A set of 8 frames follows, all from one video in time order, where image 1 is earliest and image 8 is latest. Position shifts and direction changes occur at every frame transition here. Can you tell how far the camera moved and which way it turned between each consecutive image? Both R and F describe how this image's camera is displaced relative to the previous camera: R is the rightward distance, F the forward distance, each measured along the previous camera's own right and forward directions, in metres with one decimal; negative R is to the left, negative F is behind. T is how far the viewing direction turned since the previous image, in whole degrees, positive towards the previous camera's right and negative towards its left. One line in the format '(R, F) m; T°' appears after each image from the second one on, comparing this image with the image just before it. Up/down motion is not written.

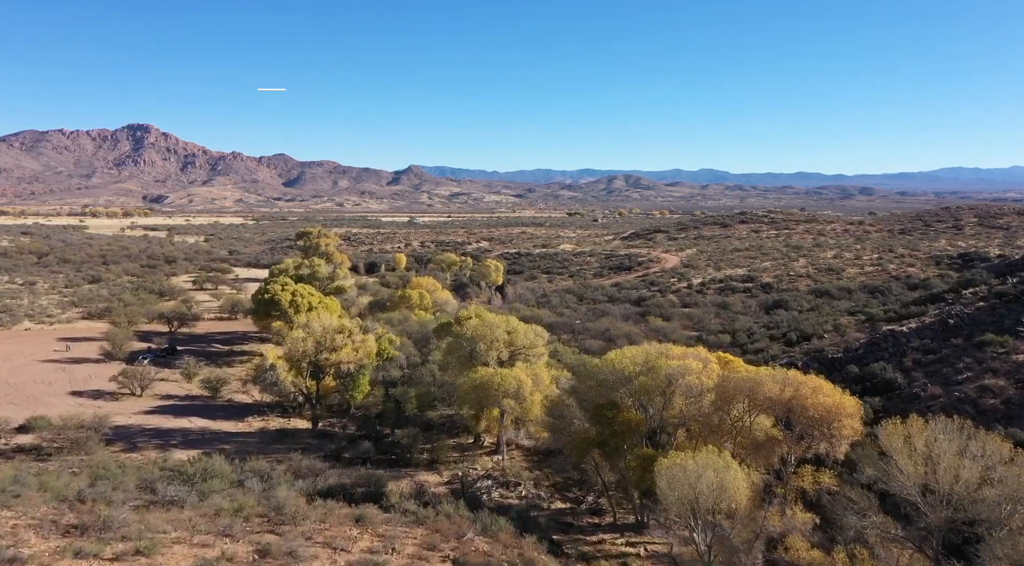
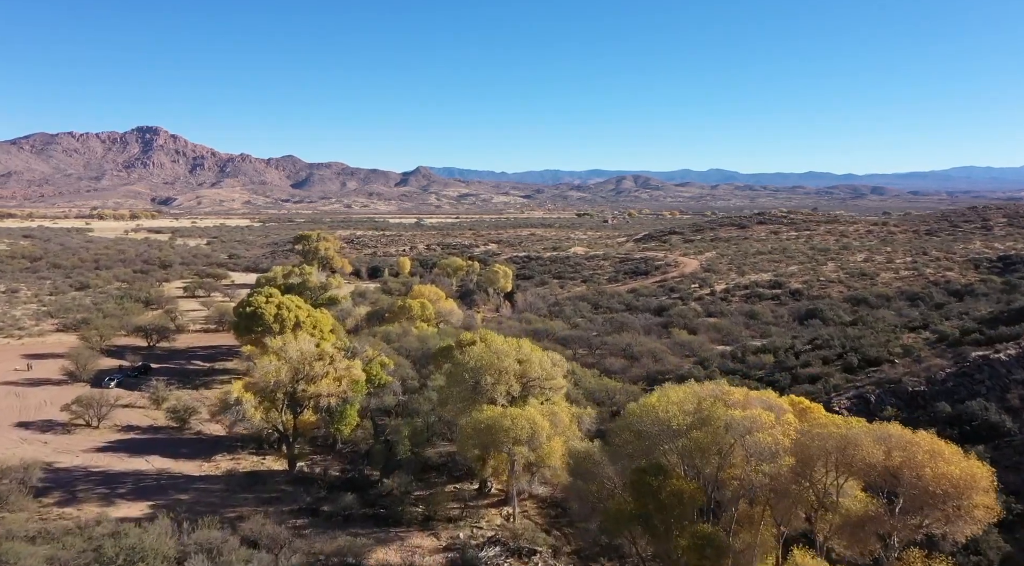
(-0.1, +3.7) m; -1°
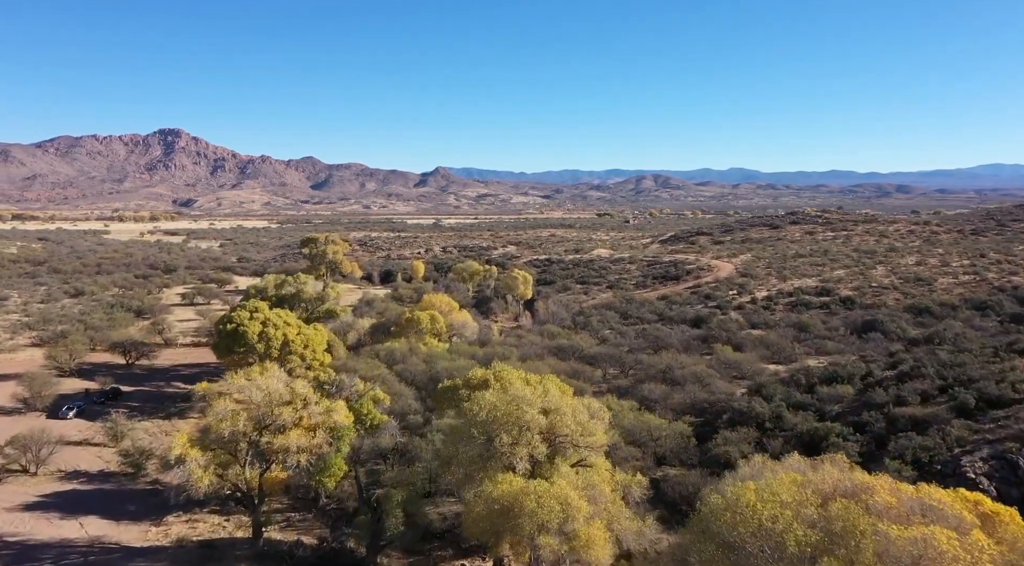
(-0.1, +4.4) m; -1°
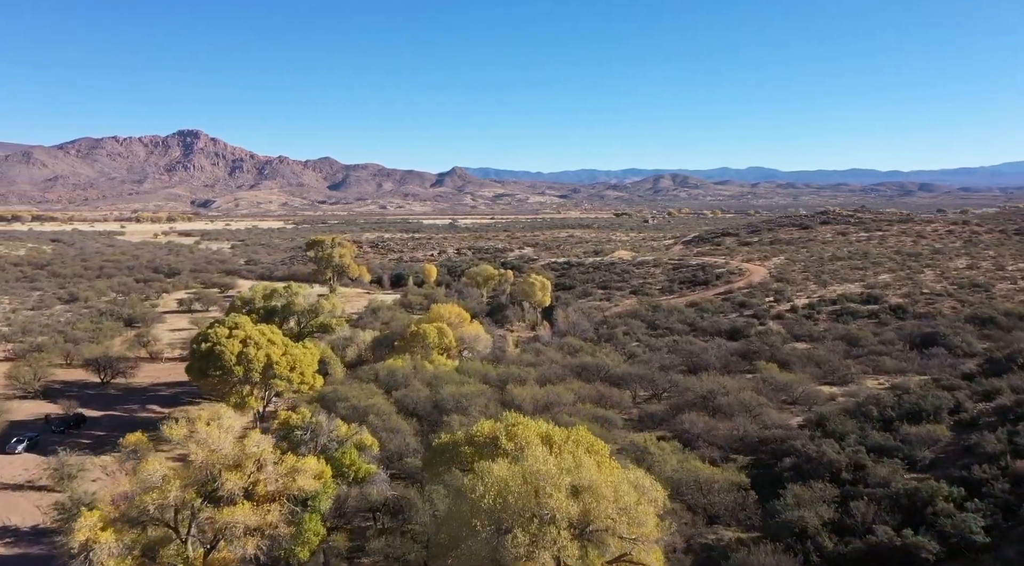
(0.0, +3.7) m; -1°
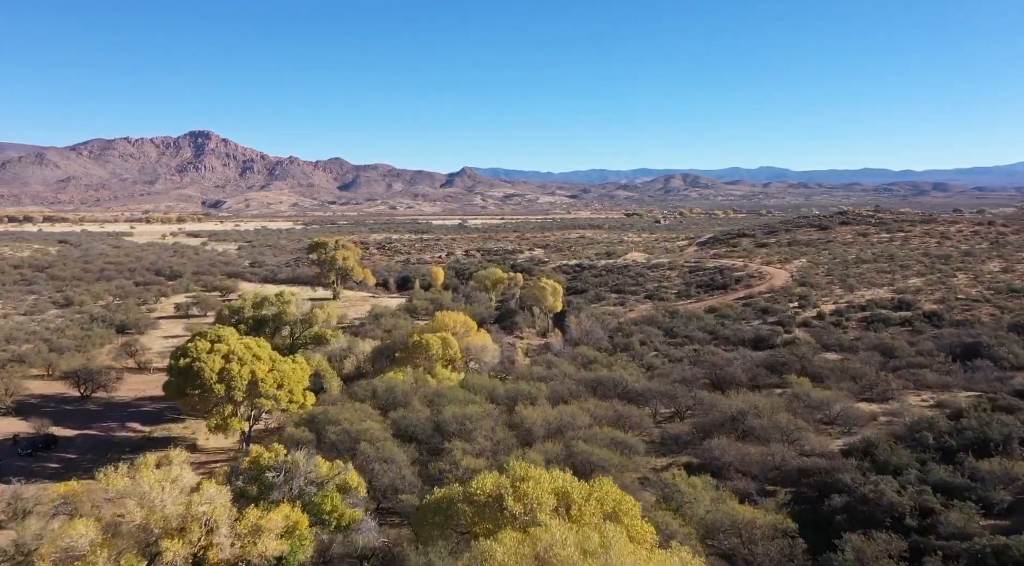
(0.0, +2.2) m; -1°
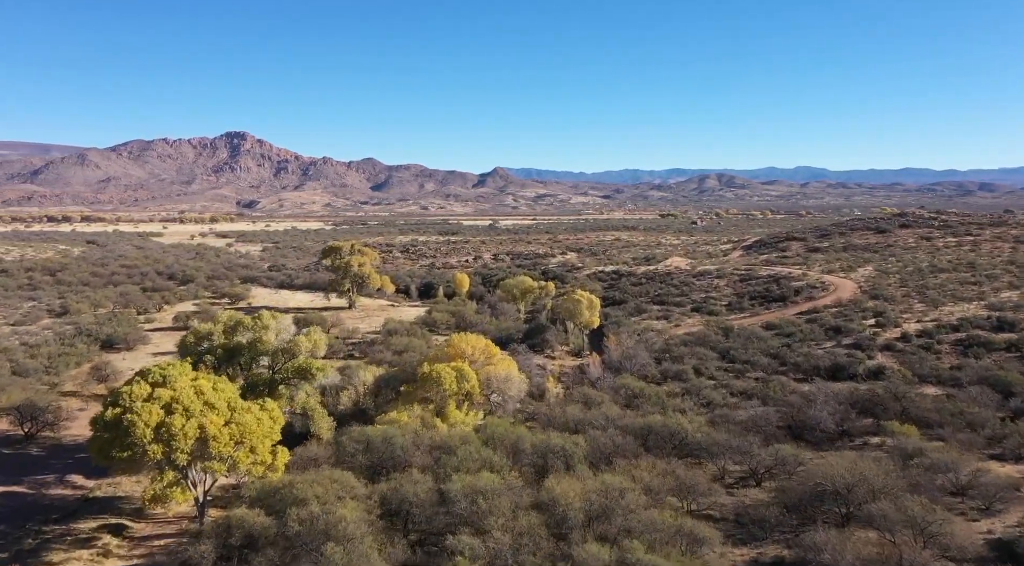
(0.0, +5.3) m; -2°
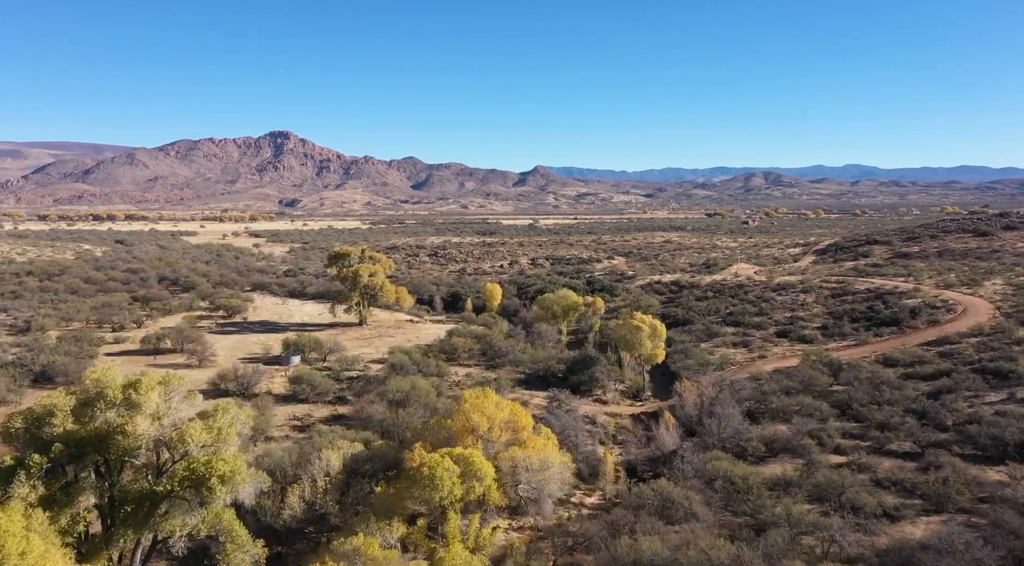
(0.0, +9.0) m; -3°
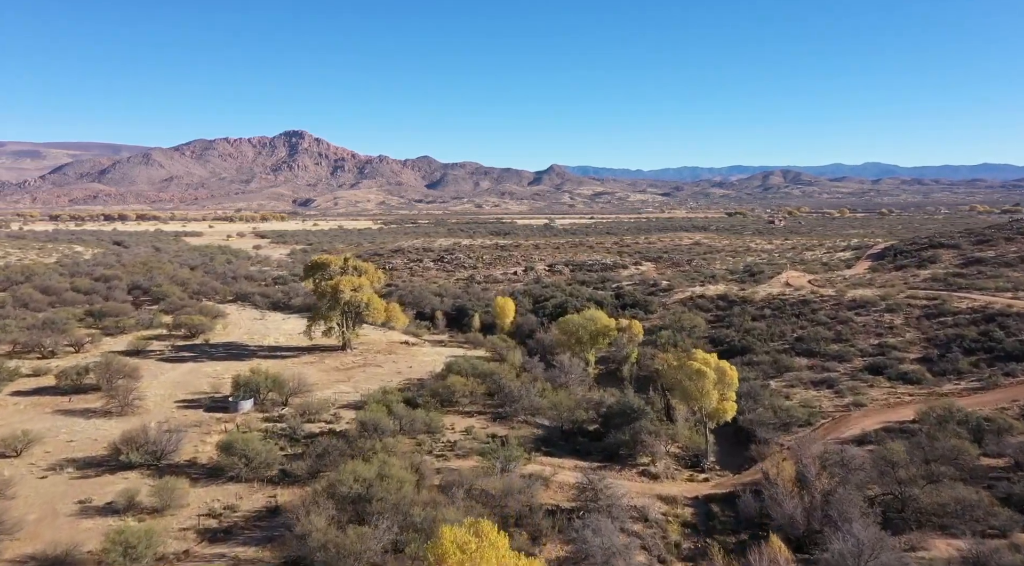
(0.0, +8.3) m; -1°
